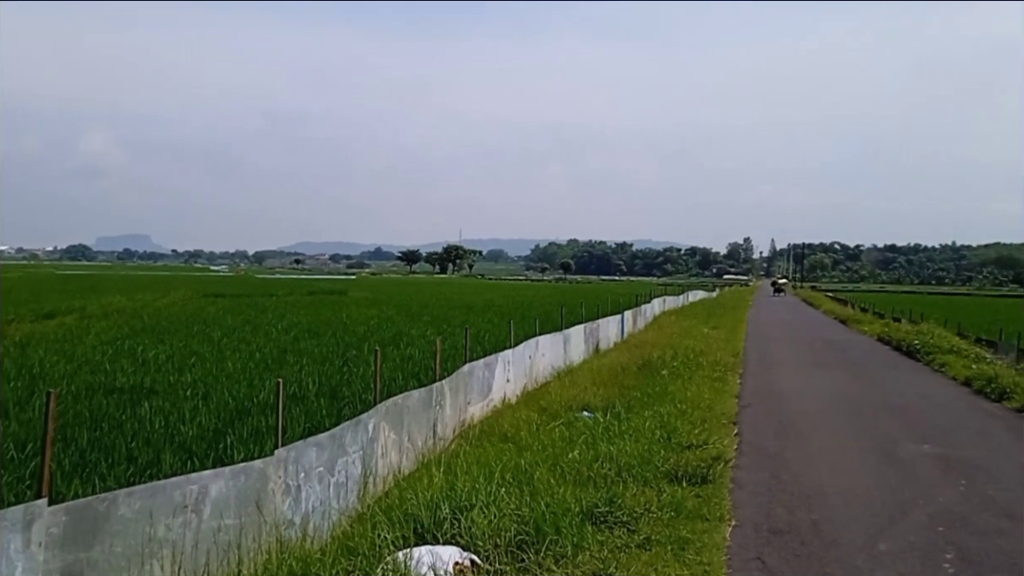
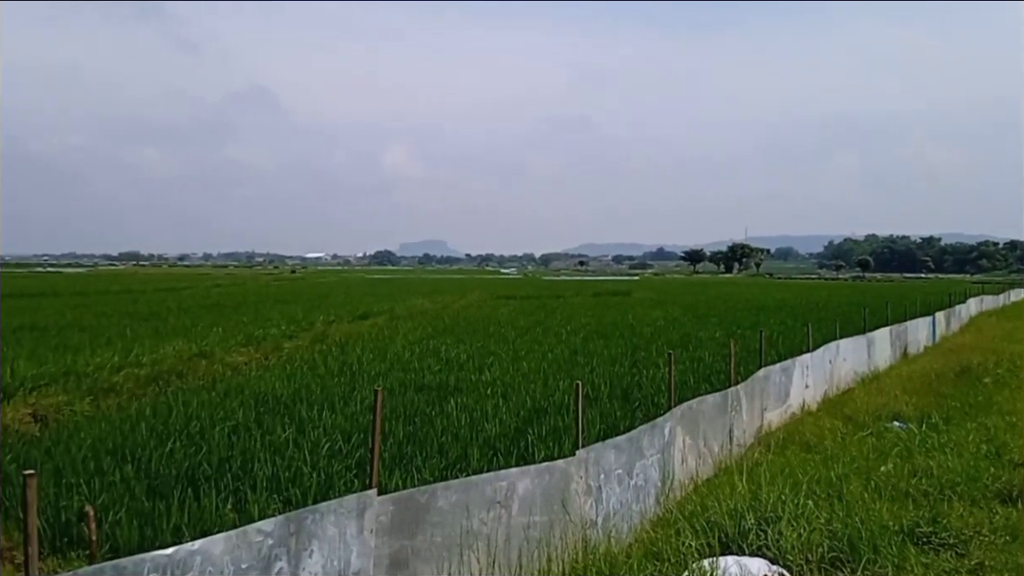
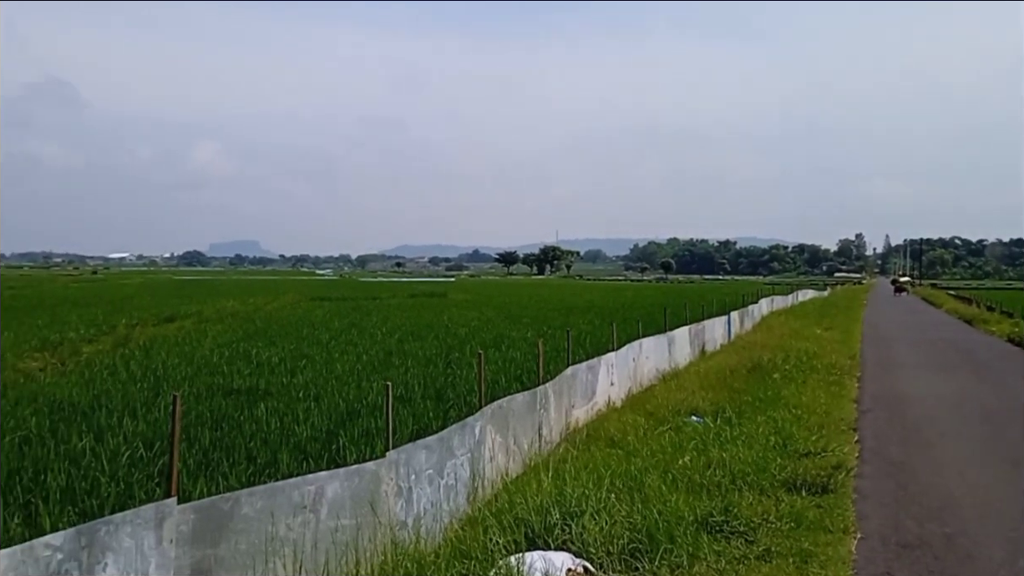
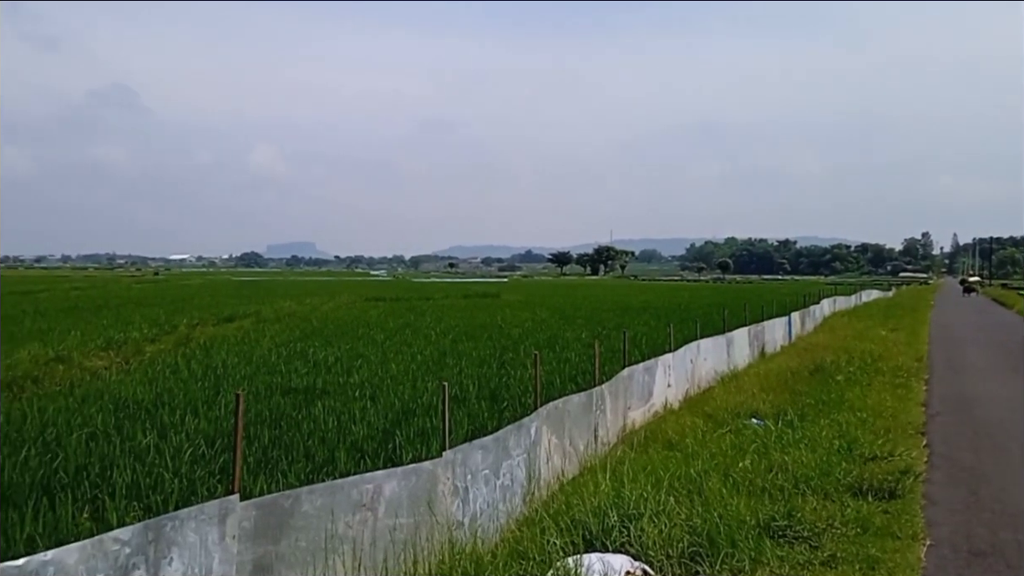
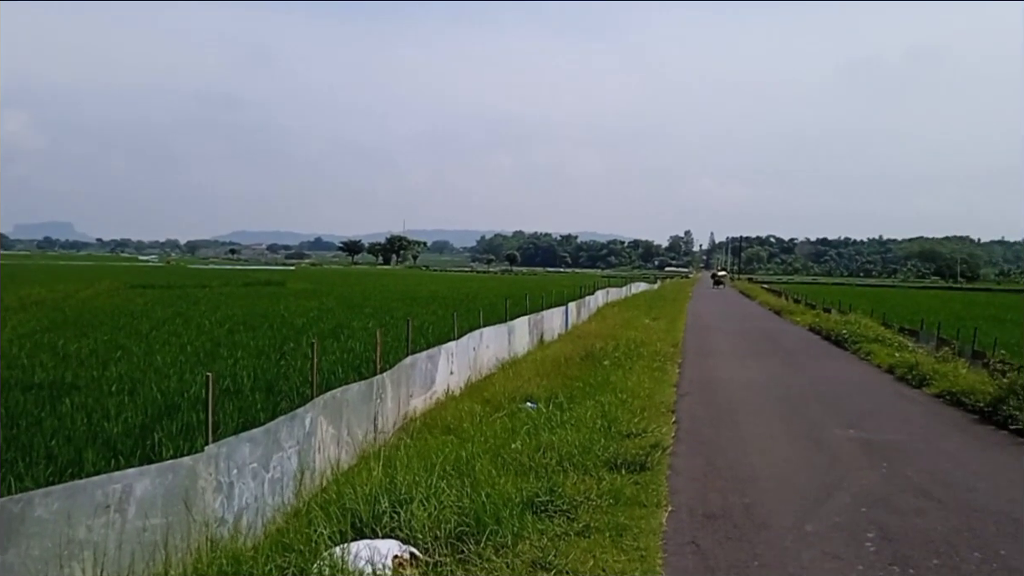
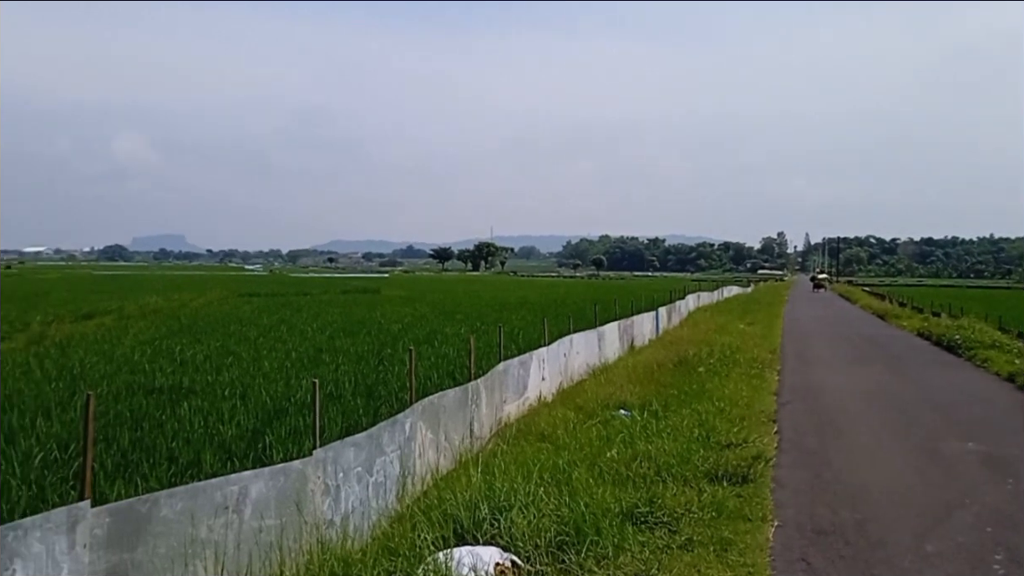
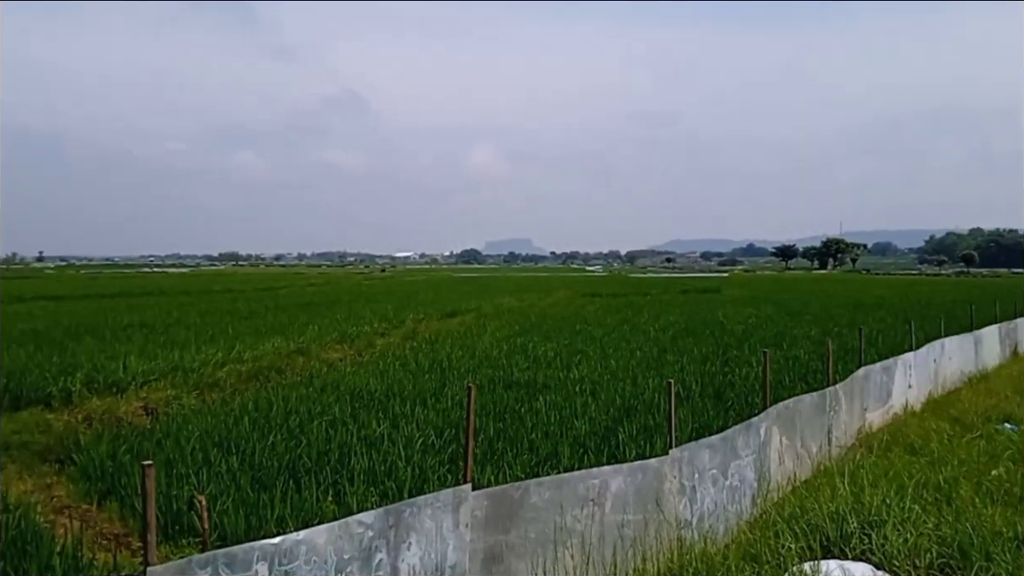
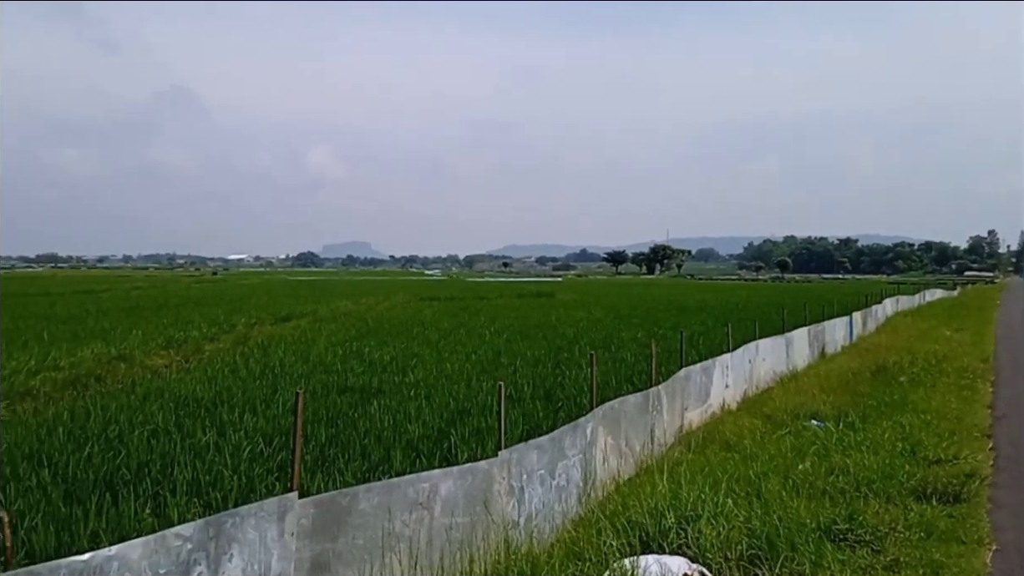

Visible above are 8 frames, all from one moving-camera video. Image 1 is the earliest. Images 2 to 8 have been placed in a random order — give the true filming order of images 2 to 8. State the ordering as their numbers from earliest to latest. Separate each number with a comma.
5, 6, 3, 4, 8, 2, 7
